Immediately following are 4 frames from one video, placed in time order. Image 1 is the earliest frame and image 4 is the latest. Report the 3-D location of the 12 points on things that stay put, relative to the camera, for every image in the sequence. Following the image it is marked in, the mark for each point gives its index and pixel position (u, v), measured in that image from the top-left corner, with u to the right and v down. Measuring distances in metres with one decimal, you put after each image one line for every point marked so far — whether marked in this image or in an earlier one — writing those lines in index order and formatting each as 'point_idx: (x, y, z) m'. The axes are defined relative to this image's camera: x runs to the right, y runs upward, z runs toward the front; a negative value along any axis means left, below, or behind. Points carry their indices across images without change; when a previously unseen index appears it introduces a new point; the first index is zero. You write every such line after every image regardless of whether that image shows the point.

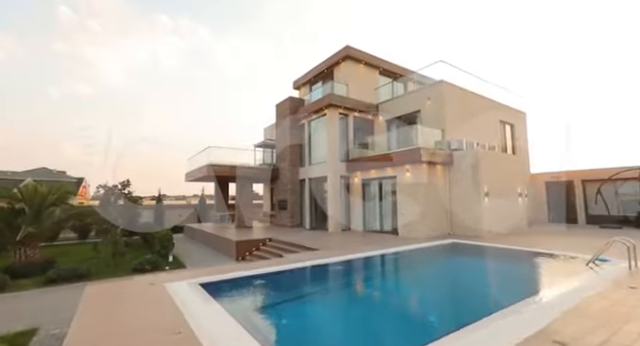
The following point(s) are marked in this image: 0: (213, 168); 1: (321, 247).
0: (-5.2, +0.2, +14.6) m
1: (0.0, -2.3, +9.4) m
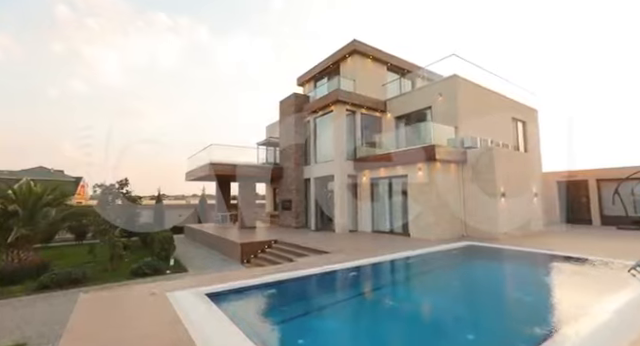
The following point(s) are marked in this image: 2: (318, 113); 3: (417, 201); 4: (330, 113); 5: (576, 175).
0: (-4.9, +0.3, +14.1) m
1: (+0.3, -2.2, +8.8) m
2: (-0.1, +2.8, +14.4) m
3: (+3.6, -1.0, +11.2) m
4: (+0.4, +2.7, +13.8) m
5: (+13.3, -0.1, +15.8) m
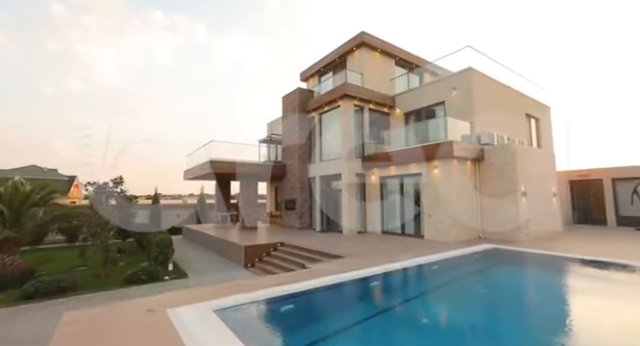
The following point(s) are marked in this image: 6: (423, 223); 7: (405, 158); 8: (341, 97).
0: (-4.7, +0.4, +13.4) m
1: (+0.6, -2.2, +8.2) m
2: (+0.2, +2.9, +13.7) m
3: (+3.9, -1.0, +10.5) m
4: (+0.7, +2.8, +13.1) m
5: (+13.5, 0.0, +15.2) m
6: (+3.7, -1.8, +10.8) m
7: (+3.1, +0.6, +11.1) m
8: (+0.9, +3.2, +12.6) m
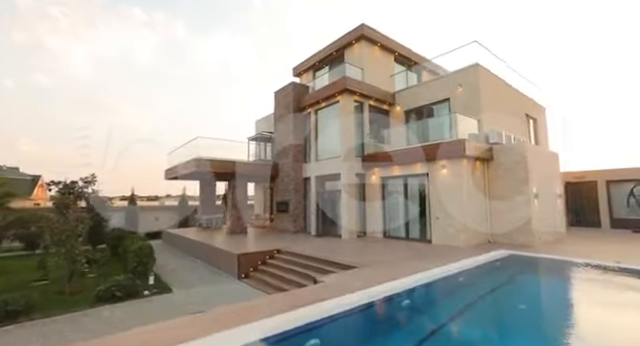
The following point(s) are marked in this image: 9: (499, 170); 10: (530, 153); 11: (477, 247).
0: (-4.8, +0.4, +12.2) m
1: (+0.8, -2.1, +7.3) m
2: (0.0, +2.9, +12.8) m
3: (+3.9, -1.0, +9.8) m
4: (+0.6, +2.8, +12.2) m
5: (+13.2, -0.2, +15.1) m
6: (+3.7, -1.8, +10.1) m
7: (+3.1, +0.6, +10.4) m
8: (+0.8, +3.2, +11.8) m
9: (+5.9, +0.1, +10.2) m
10: (+6.7, +0.7, +9.8) m
11: (+4.7, -2.3, +9.3) m
